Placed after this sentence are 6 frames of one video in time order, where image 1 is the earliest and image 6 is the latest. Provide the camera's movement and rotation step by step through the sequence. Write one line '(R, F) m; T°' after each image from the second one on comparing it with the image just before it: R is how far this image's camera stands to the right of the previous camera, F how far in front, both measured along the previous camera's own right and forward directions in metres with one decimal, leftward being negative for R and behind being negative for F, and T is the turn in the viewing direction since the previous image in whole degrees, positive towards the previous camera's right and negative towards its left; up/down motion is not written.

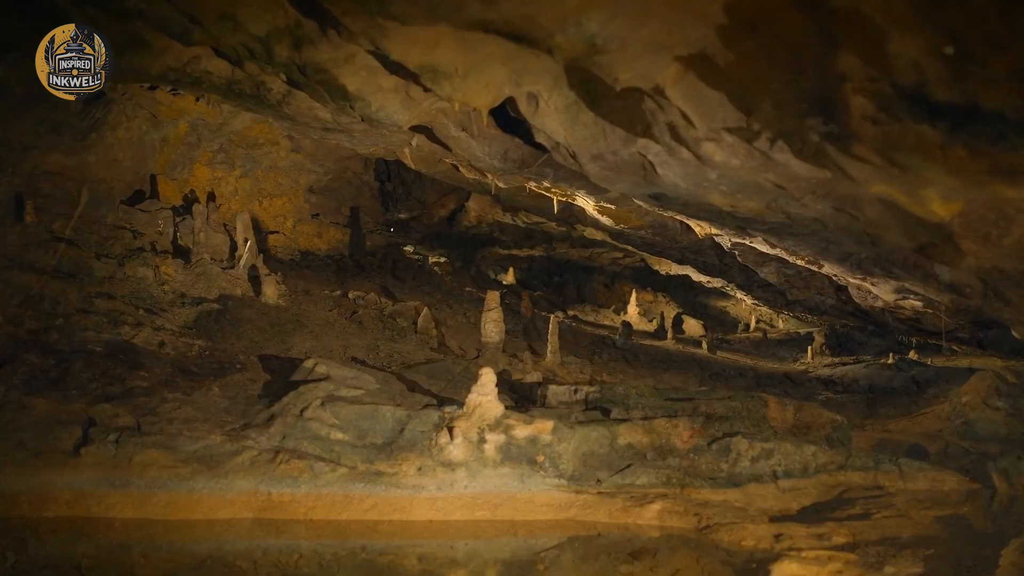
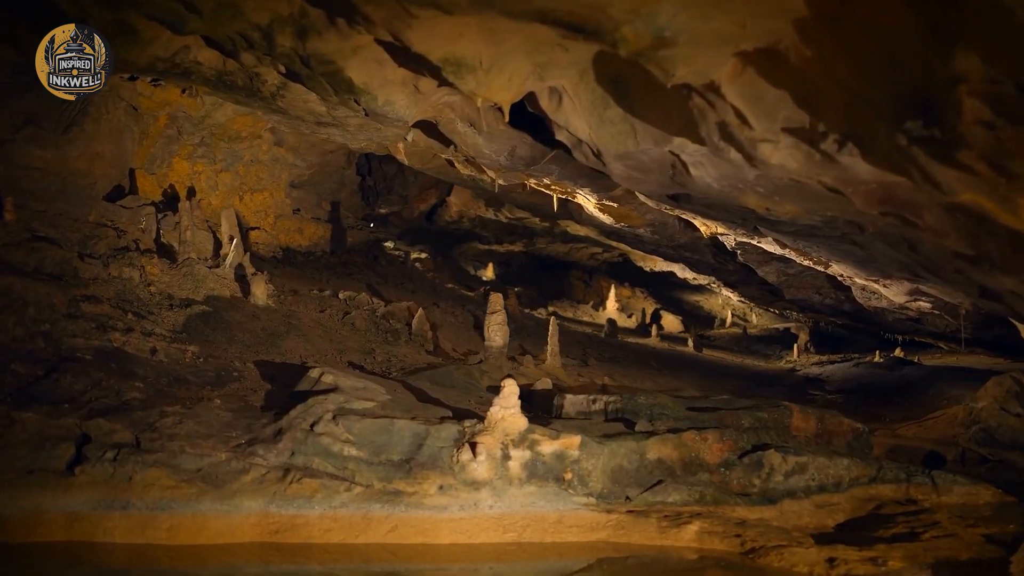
(-0.5, +0.5) m; +2°
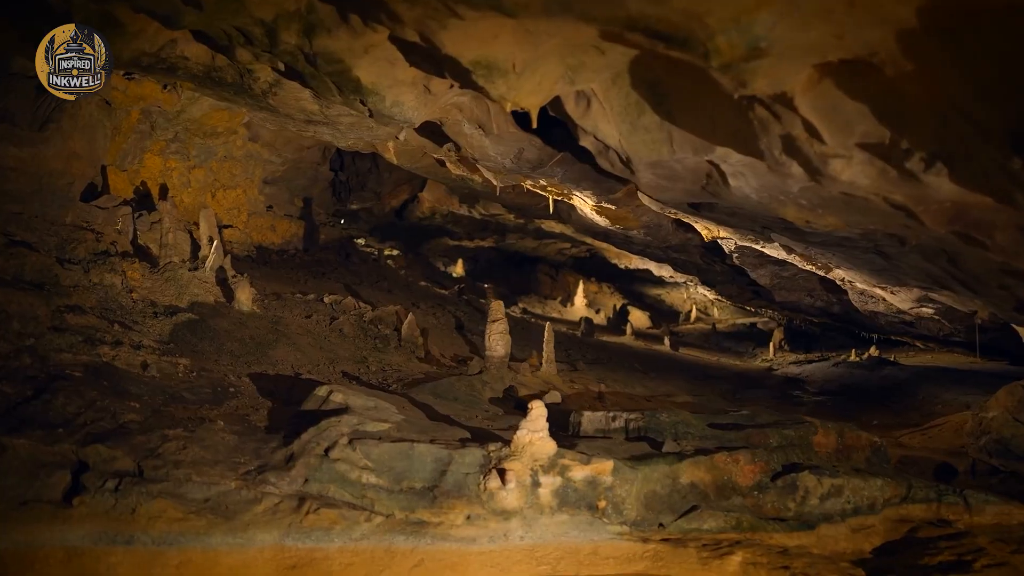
(-0.6, +0.5) m; +3°
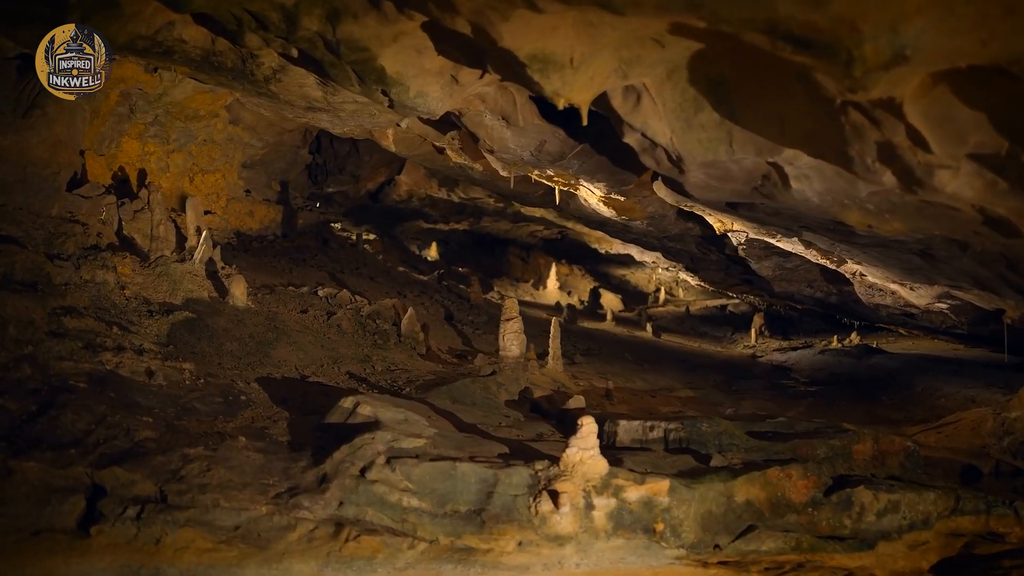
(-0.8, +0.5) m; +2°
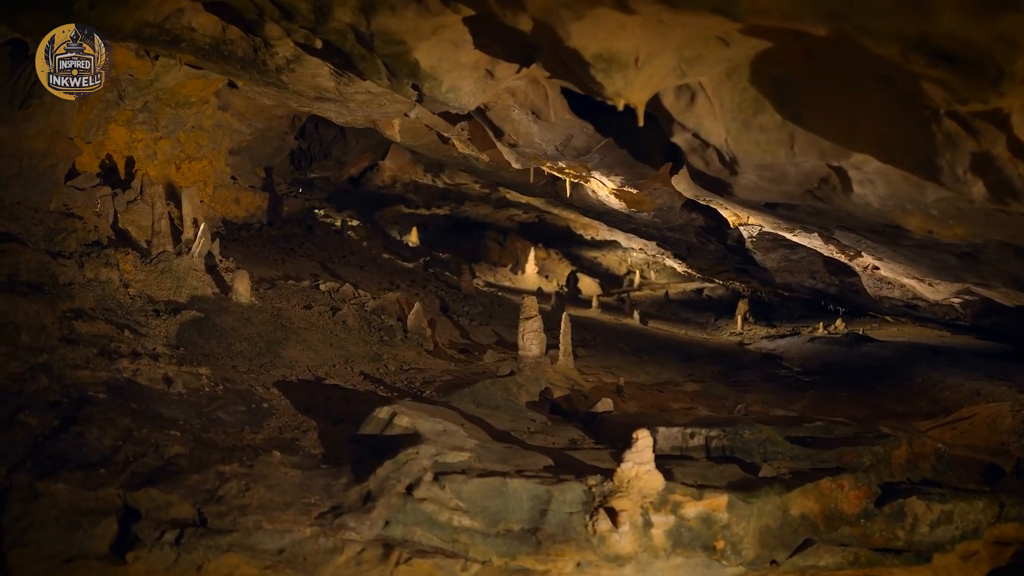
(-0.7, +0.3) m; +2°
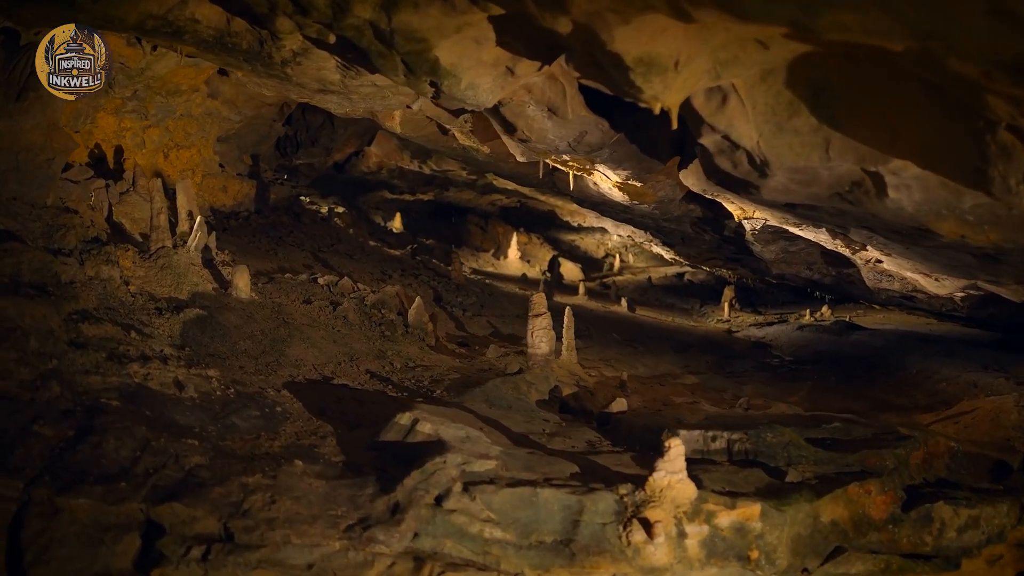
(-0.4, +0.2) m; +1°
